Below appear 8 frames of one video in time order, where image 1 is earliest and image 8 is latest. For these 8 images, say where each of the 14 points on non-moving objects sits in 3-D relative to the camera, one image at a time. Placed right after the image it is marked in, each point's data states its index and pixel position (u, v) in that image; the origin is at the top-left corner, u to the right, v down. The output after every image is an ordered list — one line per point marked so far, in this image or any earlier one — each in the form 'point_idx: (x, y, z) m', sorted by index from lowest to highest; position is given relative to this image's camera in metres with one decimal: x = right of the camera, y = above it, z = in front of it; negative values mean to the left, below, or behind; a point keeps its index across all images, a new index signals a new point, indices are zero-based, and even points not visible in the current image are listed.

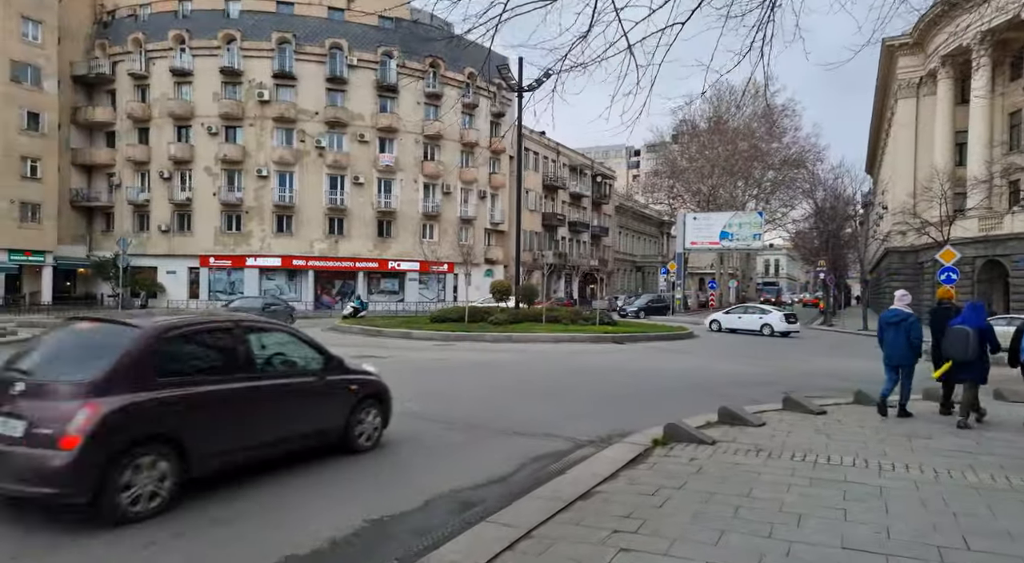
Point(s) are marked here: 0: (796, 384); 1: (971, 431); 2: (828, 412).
0: (+5.0, -1.9, +12.8) m
1: (+4.9, -1.6, +7.8) m
2: (+3.7, -1.6, +8.8) m
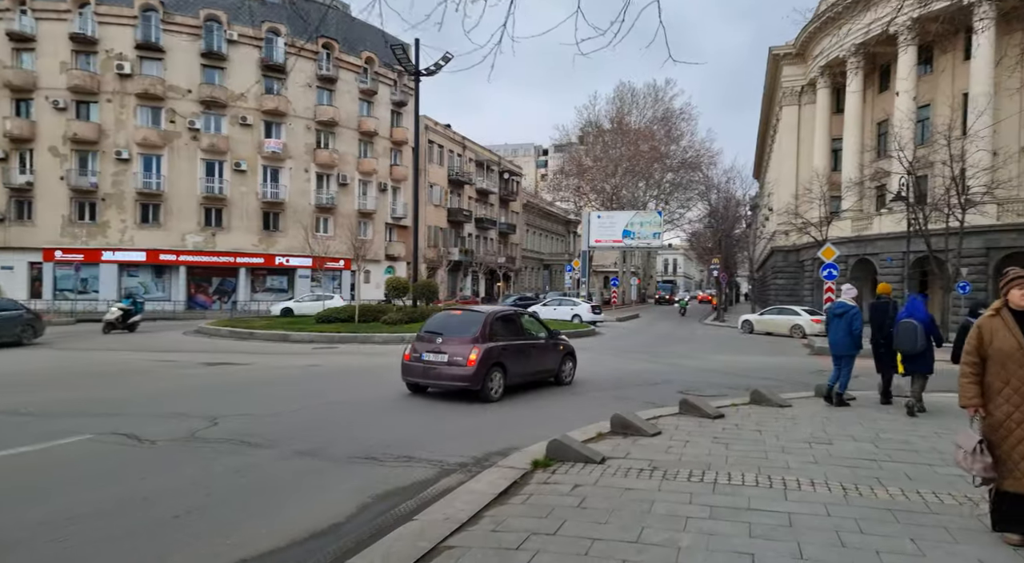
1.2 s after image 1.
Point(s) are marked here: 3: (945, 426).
0: (+3.2, -1.8, +12.2) m
1: (+3.8, -1.5, +7.2) m
2: (+2.5, -1.5, +8.0) m
3: (+4.8, -1.6, +7.8) m
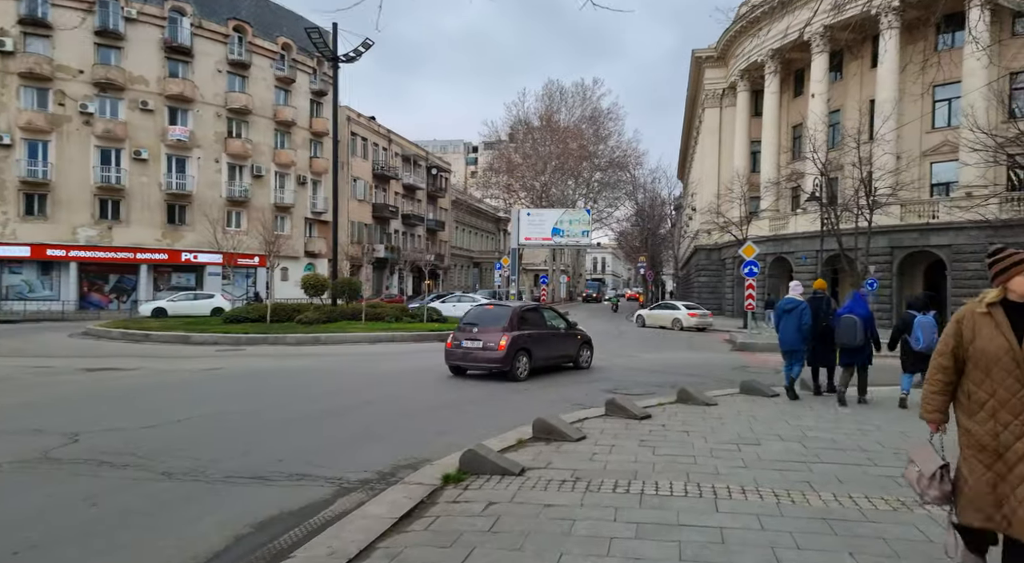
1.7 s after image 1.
0: (+1.9, -1.7, +11.9) m
1: (+2.9, -1.5, +7.0) m
2: (+1.5, -1.5, +7.7) m
3: (+3.9, -1.5, +7.7) m
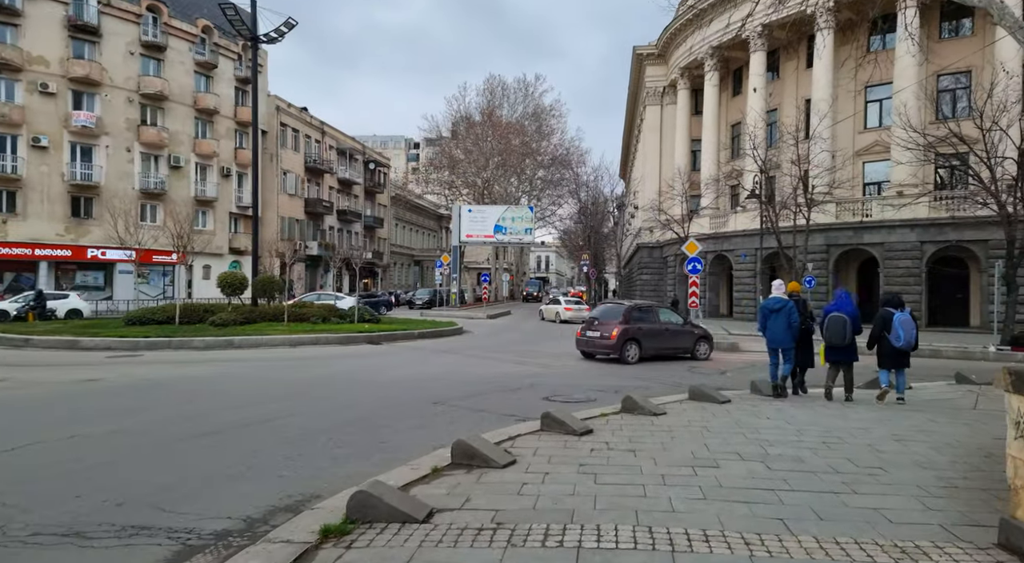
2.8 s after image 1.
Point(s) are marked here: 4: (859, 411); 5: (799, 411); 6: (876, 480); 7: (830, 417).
0: (+0.8, -1.6, +11.0) m
1: (+2.2, -1.4, +6.1) m
2: (+0.8, -1.4, +6.7) m
3: (+3.1, -1.5, +6.9) m
4: (+4.2, -1.5, +8.5) m
5: (+3.4, -1.5, +8.2) m
6: (+2.5, -1.4, +4.8) m
7: (+3.5, -1.5, +7.8) m
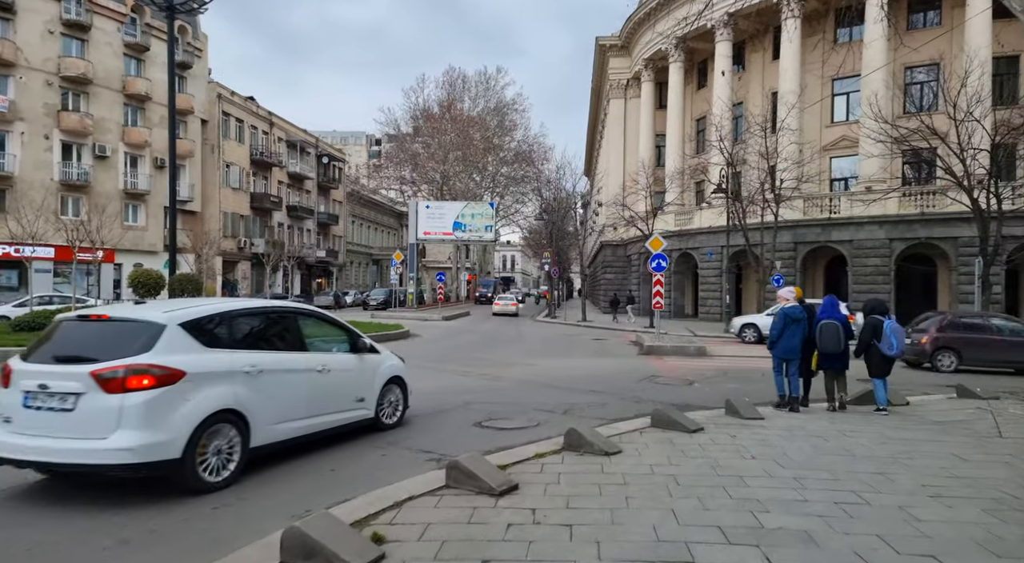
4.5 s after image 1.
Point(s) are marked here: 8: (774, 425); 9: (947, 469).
0: (-0.1, -1.6, +9.1) m
1: (+1.5, -1.4, +4.4) m
2: (+0.1, -1.4, +4.9) m
3: (+2.4, -1.4, +5.1) m
4: (+3.4, -1.5, +6.9) m
5: (+2.6, -1.5, +6.5) m
6: (+1.9, -1.3, +3.1) m
7: (+2.8, -1.5, +6.1) m
8: (+2.8, -1.5, +7.5) m
9: (+3.4, -1.5, +5.5) m
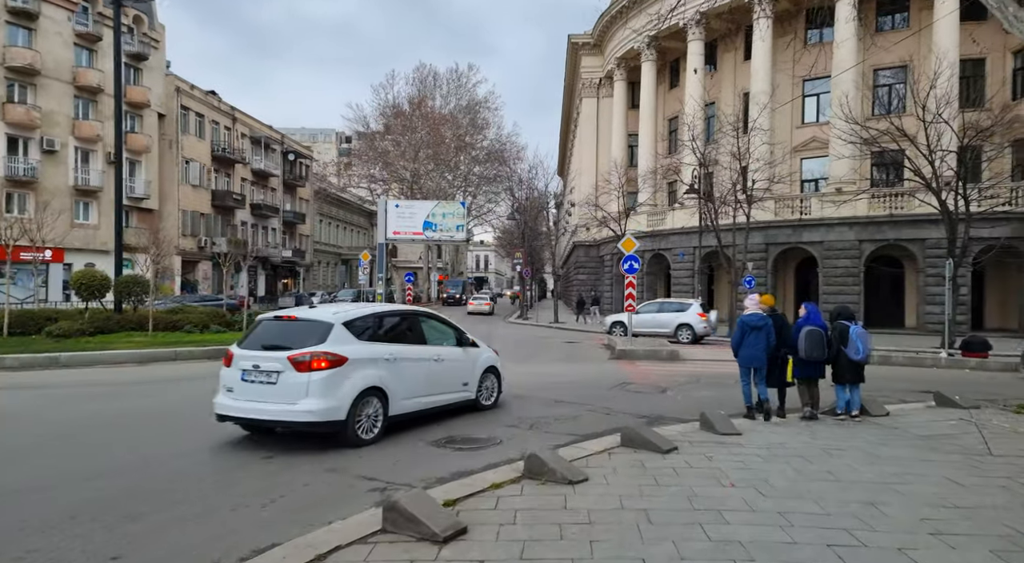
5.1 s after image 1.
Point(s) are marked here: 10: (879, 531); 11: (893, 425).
0: (-0.6, -1.7, +8.5) m
1: (+1.2, -1.5, +3.8) m
2: (-0.2, -1.5, +4.2) m
3: (+2.1, -1.5, +4.6) m
4: (+3.0, -1.6, +6.4) m
5: (+2.2, -1.5, +6.0) m
6: (+1.6, -1.4, +2.5) m
7: (+2.4, -1.5, +5.5) m
8: (+2.4, -1.6, +6.9) m
9: (+3.1, -1.5, +5.0) m
10: (+2.2, -1.5, +4.2) m
11: (+4.5, -1.7, +8.3) m
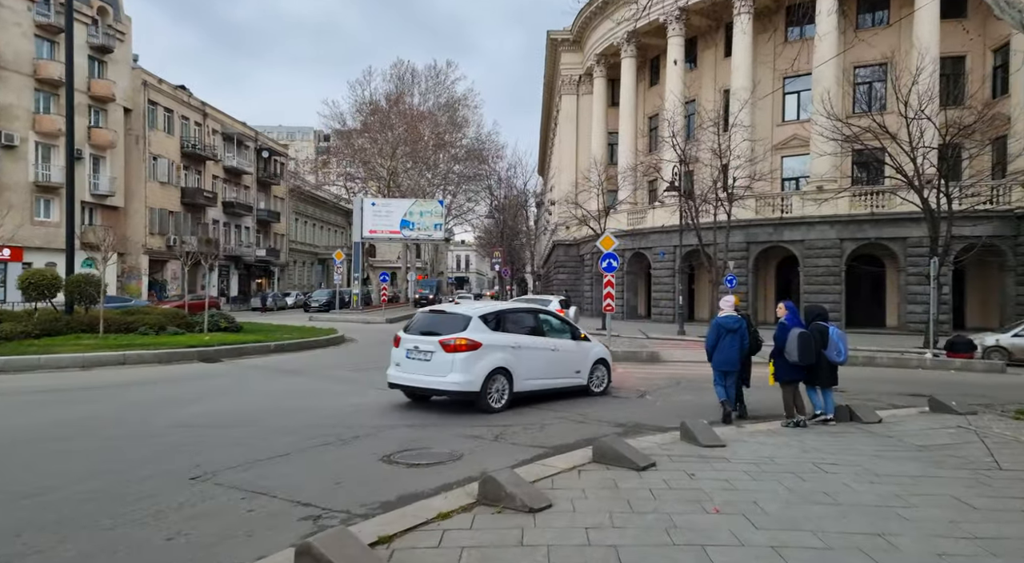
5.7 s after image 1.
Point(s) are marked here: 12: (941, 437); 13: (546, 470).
0: (-1.0, -1.7, +7.7) m
1: (+1.0, -1.4, +3.1) m
2: (-0.5, -1.4, +3.5) m
3: (+1.8, -1.5, +3.9) m
4: (+2.7, -1.5, +5.7) m
5: (+1.9, -1.5, +5.3) m
6: (+1.4, -1.4, +1.8) m
7: (+2.1, -1.5, +4.9) m
8: (+2.0, -1.6, +6.3) m
9: (+2.8, -1.5, +4.4) m
10: (+1.9, -1.5, +3.5) m
11: (+4.1, -1.7, +7.7) m
12: (+4.5, -1.6, +7.4) m
13: (+0.3, -1.5, +5.5) m
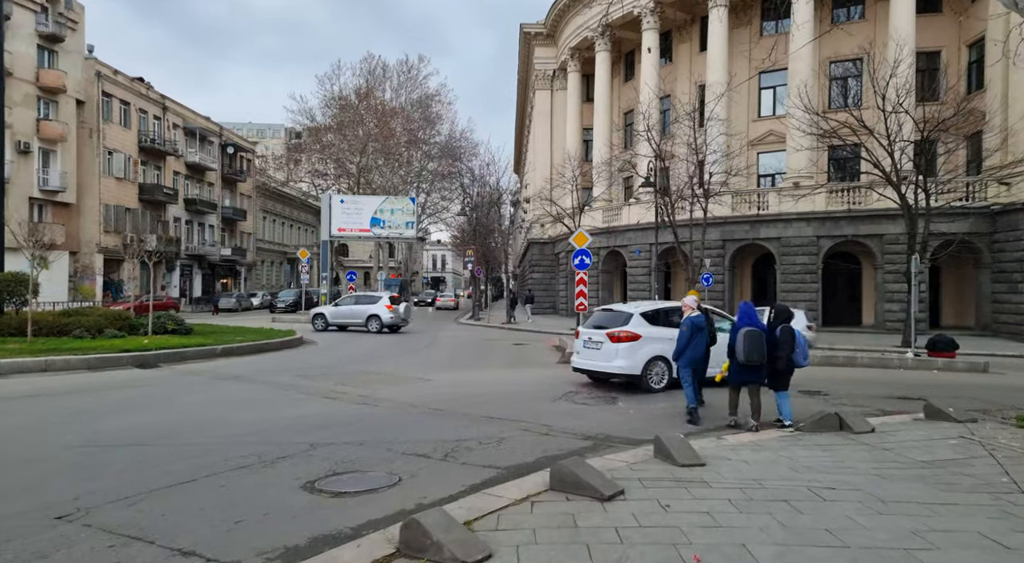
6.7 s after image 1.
0: (-1.5, -1.6, +6.7) m
1: (+0.6, -1.4, +2.2) m
2: (-0.9, -1.4, +2.5) m
3: (+1.4, -1.4, +3.0) m
4: (+2.3, -1.5, +4.8) m
5: (+1.5, -1.5, +4.4) m
6: (+1.1, -1.3, +0.9) m
7: (+1.7, -1.5, +4.0) m
8: (+1.6, -1.5, +5.4) m
9: (+2.4, -1.5, +3.5) m
10: (+1.6, -1.4, +2.6) m
11: (+3.7, -1.6, +6.9) m
12: (+4.1, -1.6, +6.6) m
13: (-0.1, -1.5, +4.6) m
